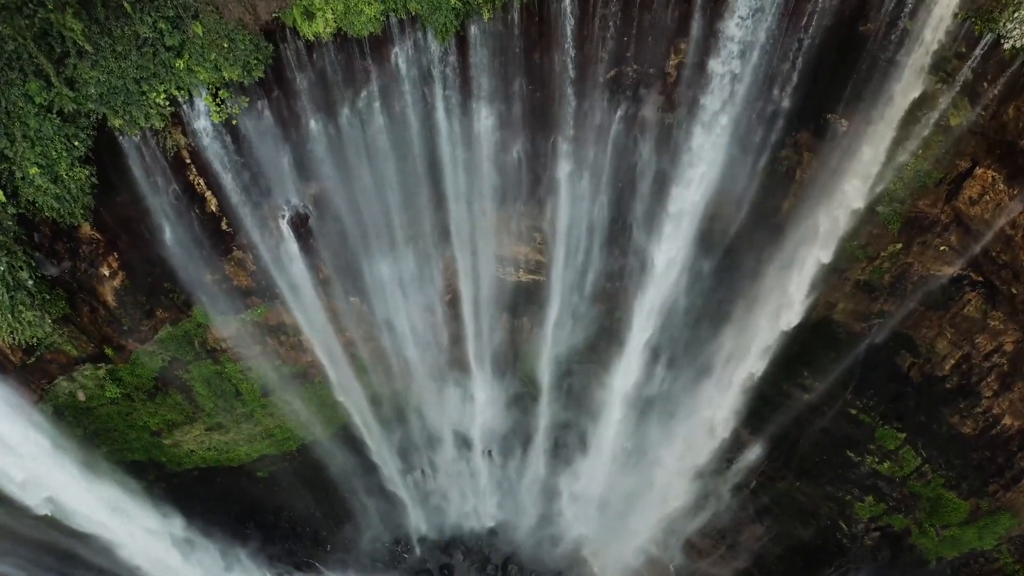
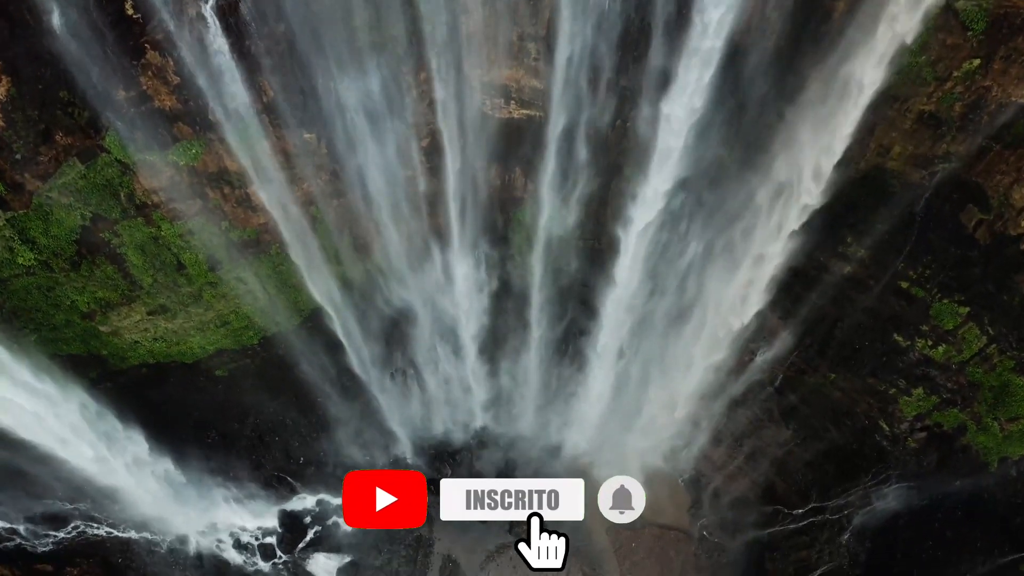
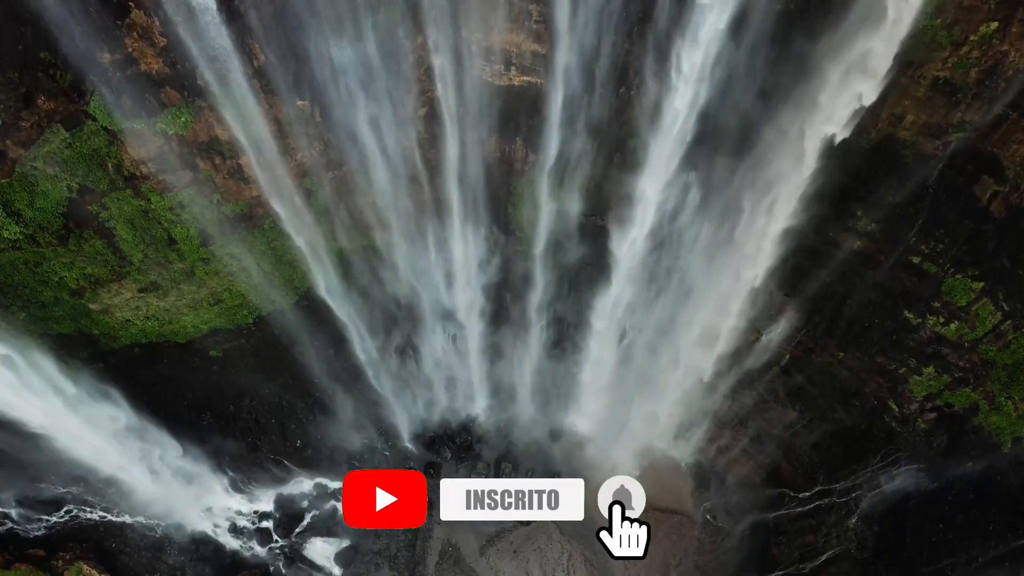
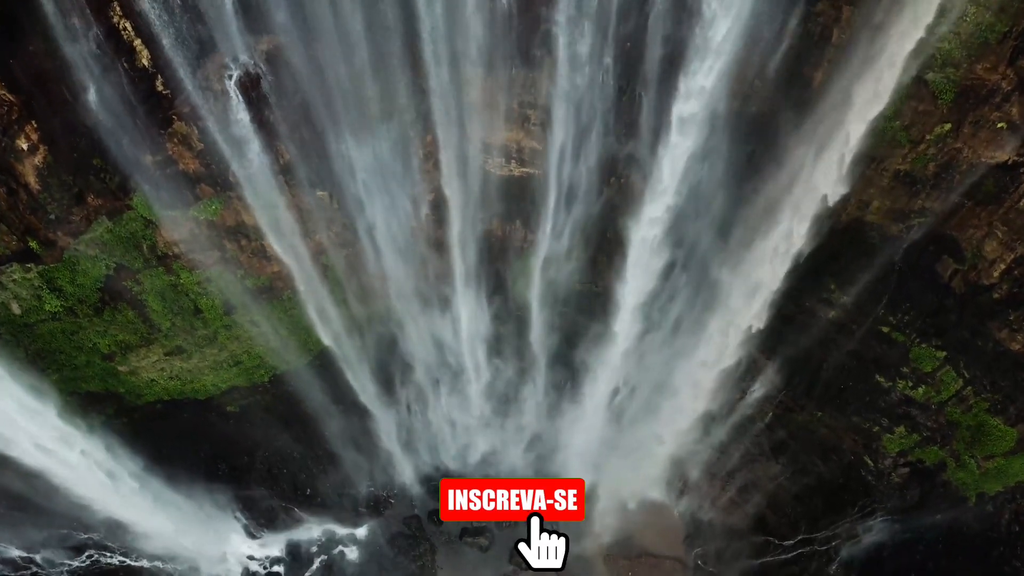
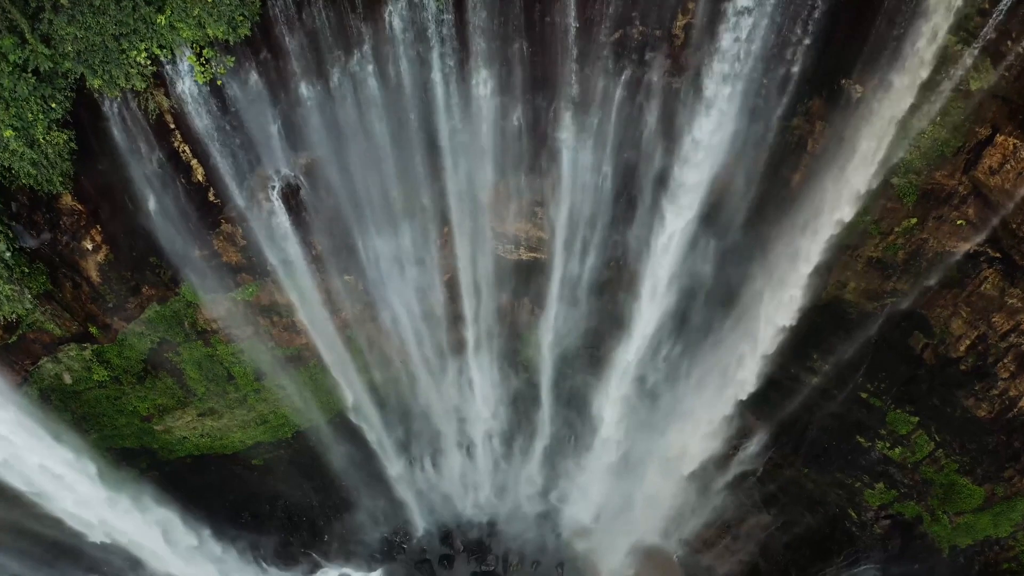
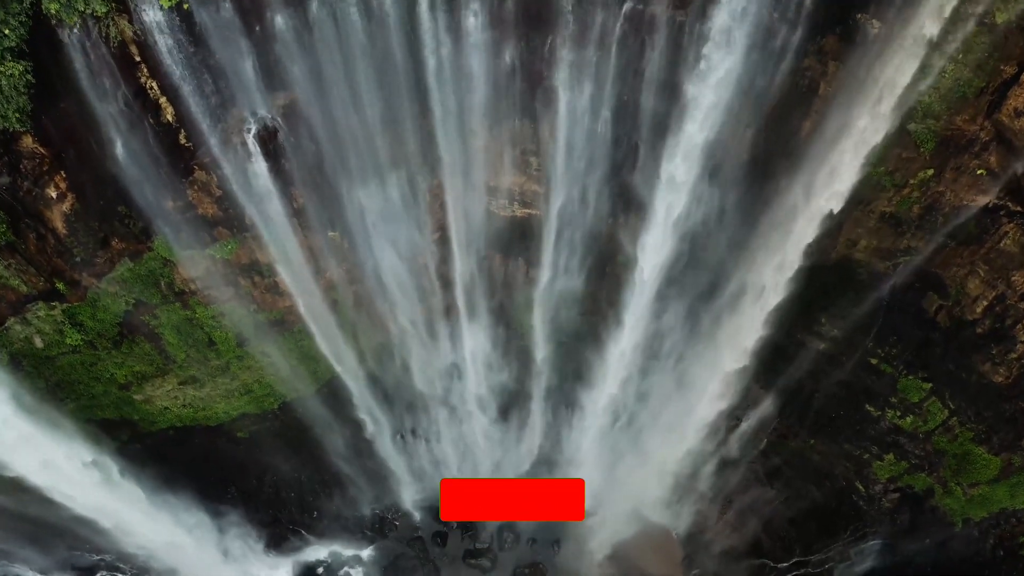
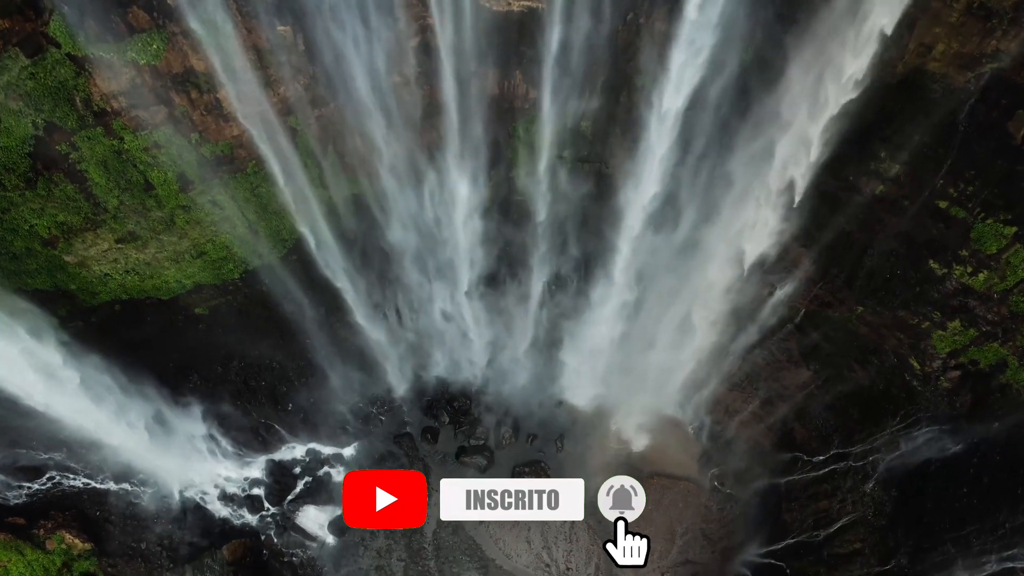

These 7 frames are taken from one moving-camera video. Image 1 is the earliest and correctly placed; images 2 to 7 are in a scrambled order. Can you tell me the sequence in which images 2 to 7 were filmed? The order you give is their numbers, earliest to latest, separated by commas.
5, 6, 4, 2, 3, 7
